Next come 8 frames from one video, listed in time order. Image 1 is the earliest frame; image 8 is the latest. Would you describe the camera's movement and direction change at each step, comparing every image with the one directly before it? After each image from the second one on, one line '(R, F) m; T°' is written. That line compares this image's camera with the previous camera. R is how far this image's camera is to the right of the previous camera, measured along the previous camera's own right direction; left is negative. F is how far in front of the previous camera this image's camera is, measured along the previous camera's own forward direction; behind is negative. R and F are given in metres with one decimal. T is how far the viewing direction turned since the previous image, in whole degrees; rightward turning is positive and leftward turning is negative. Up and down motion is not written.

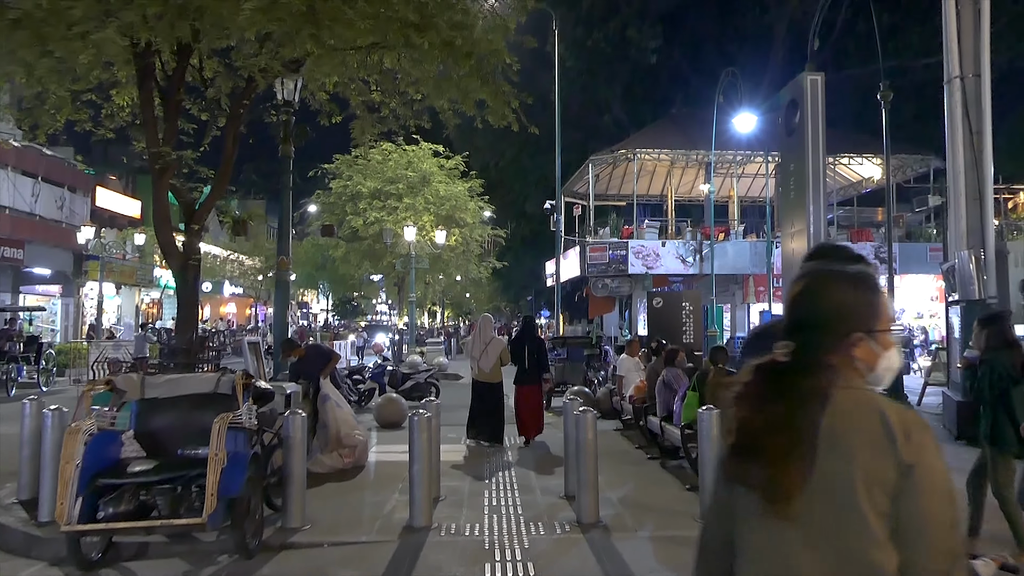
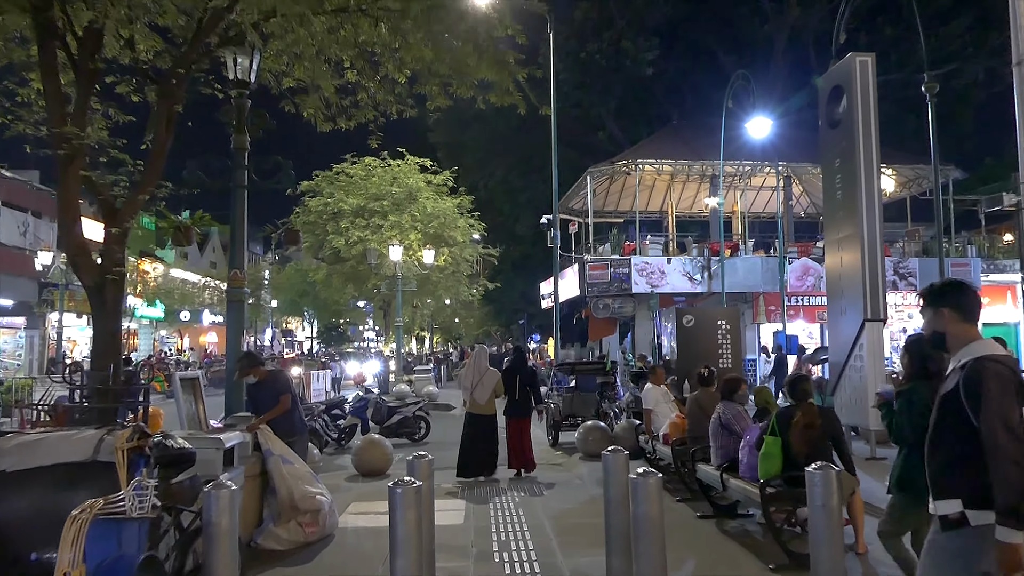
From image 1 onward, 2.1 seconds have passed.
(-0.2, +2.0) m; +1°
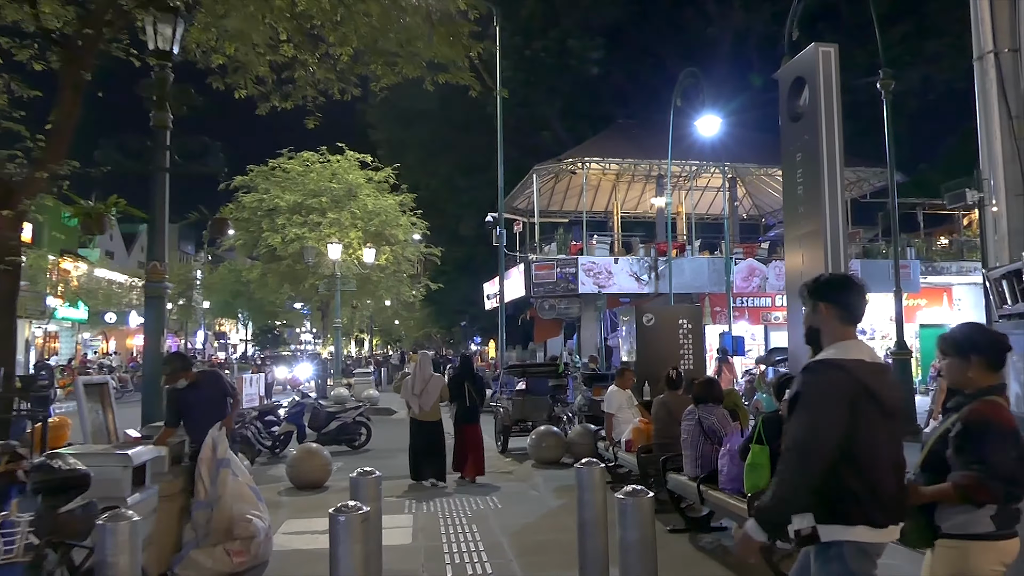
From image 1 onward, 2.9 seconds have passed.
(-0.1, +0.7) m; +4°
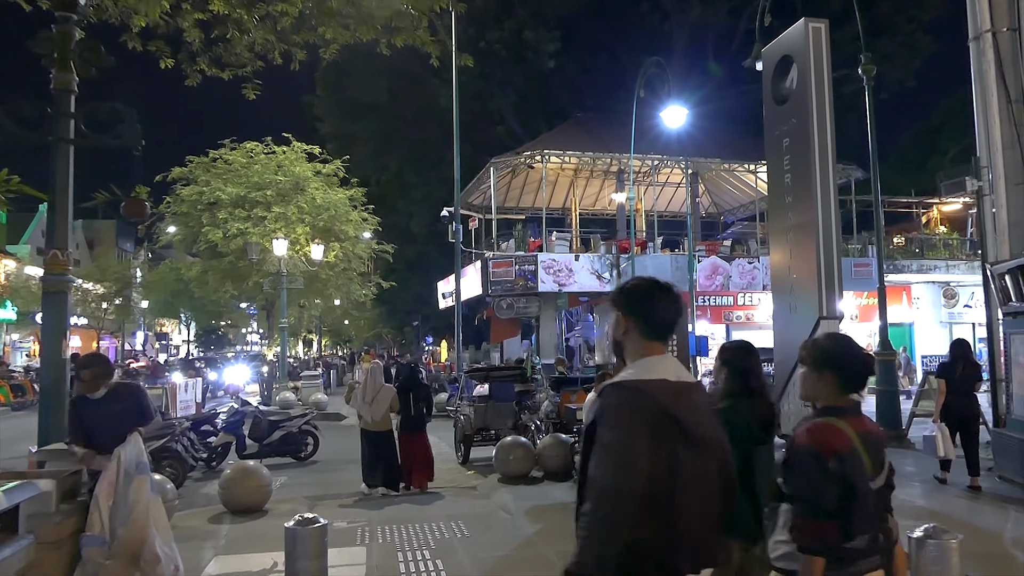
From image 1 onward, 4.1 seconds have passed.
(-0.2, +1.1) m; +3°
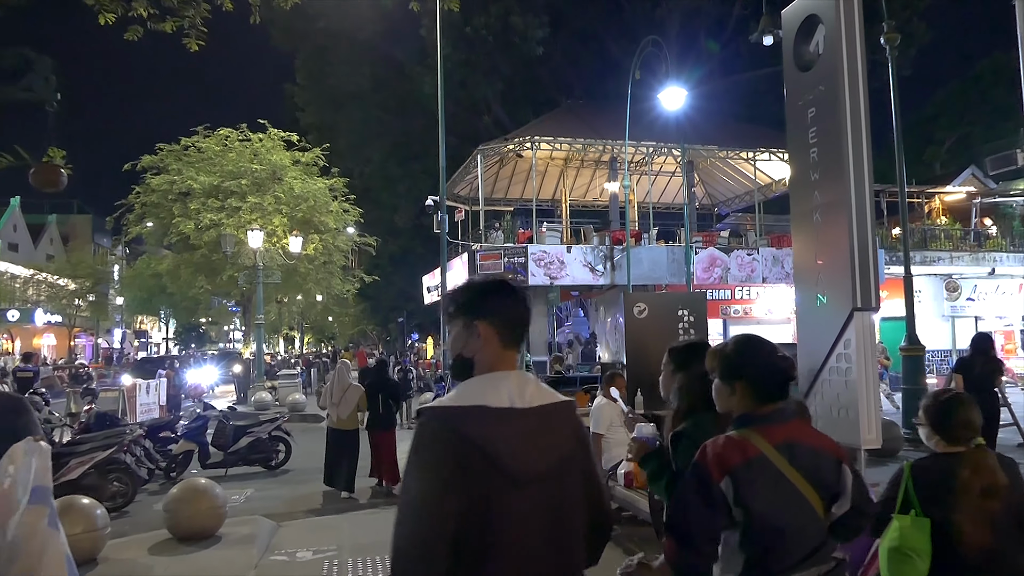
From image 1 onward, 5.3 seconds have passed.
(-0.1, +1.2) m; +1°
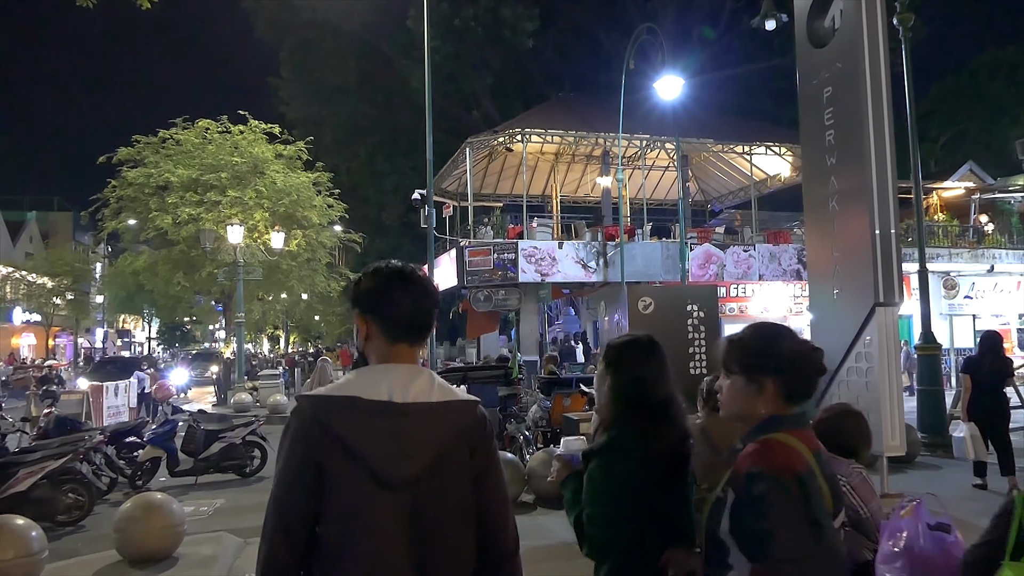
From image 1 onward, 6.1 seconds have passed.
(0.0, +0.8) m; +1°
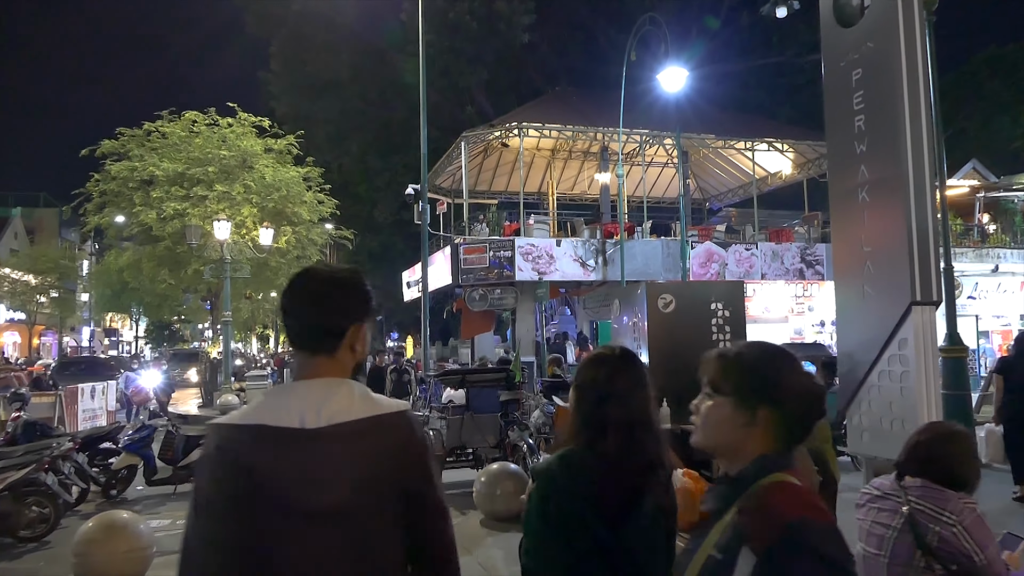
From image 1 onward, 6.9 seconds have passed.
(-0.1, +0.7) m; +1°
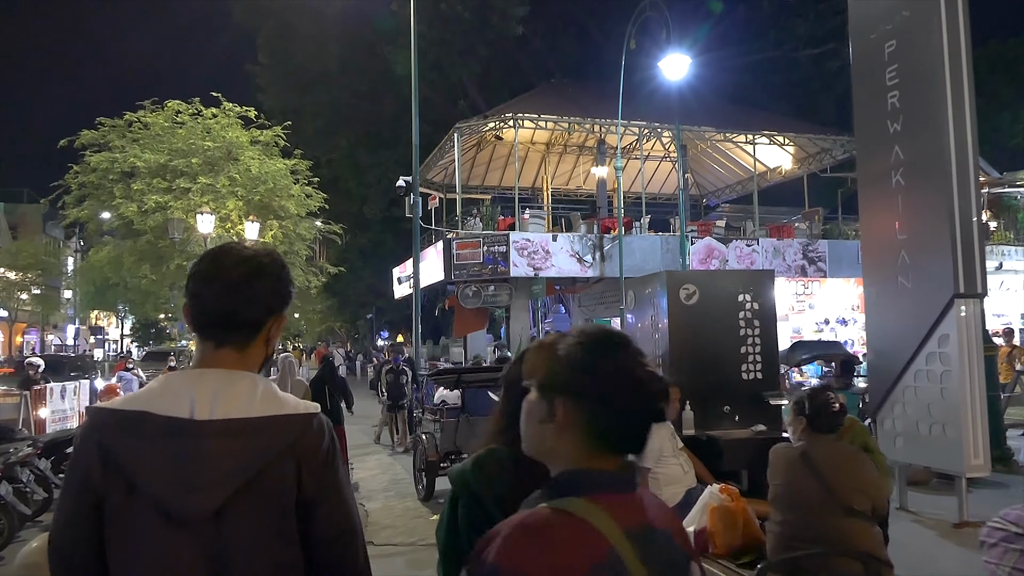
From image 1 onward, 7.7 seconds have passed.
(-0.1, +0.7) m; +1°
